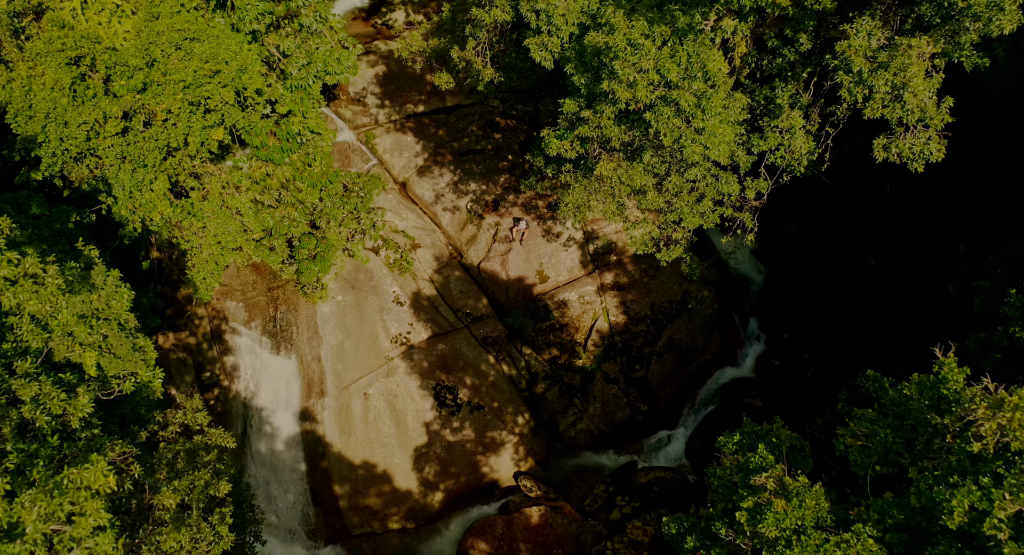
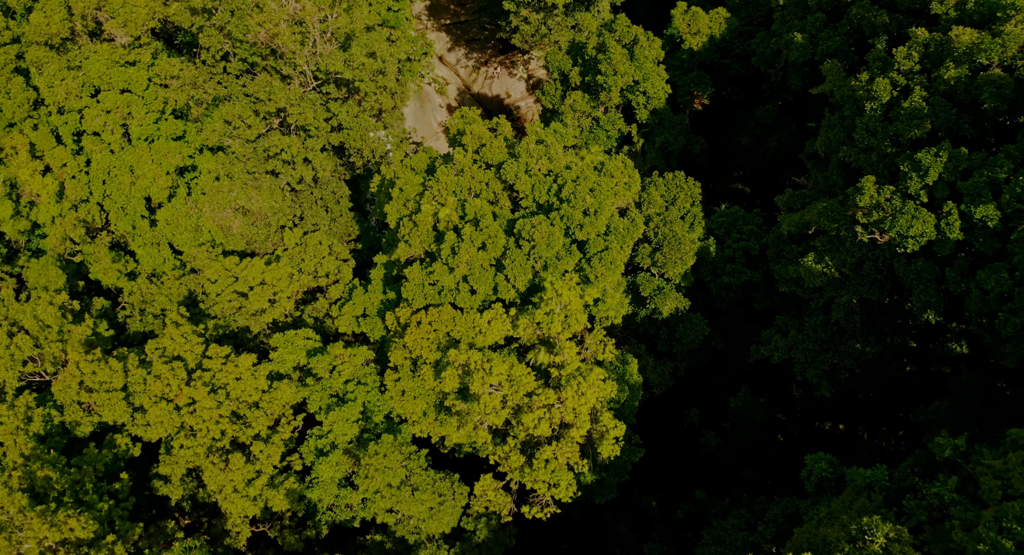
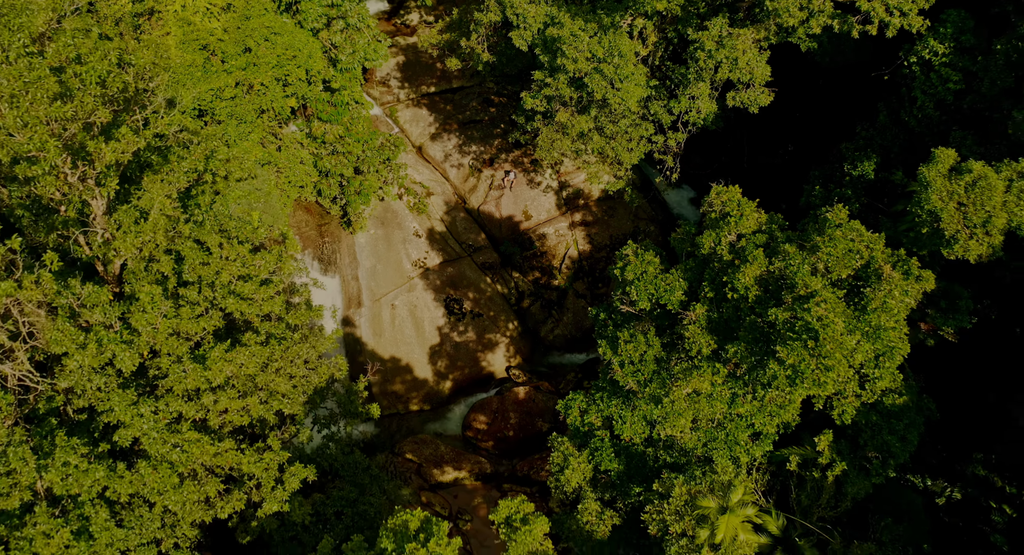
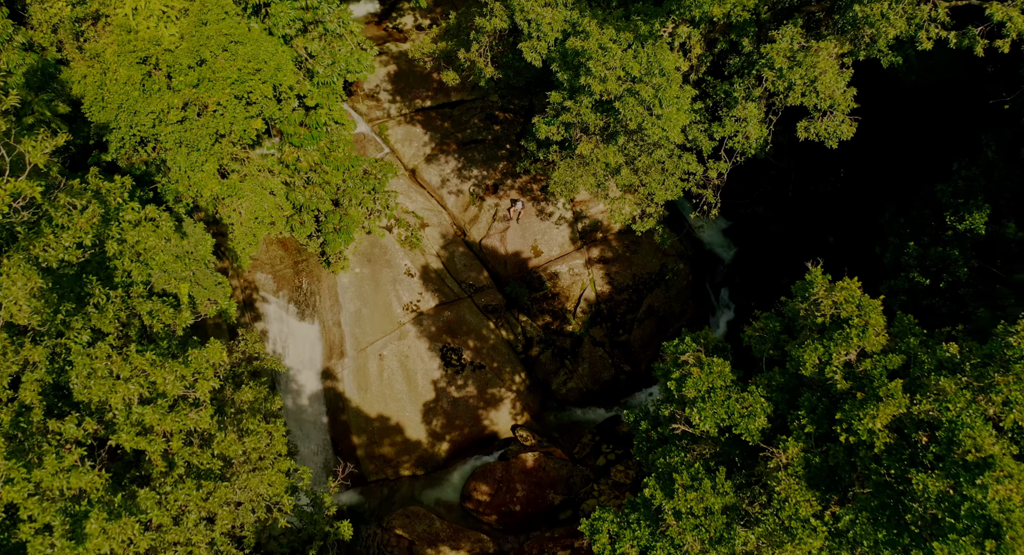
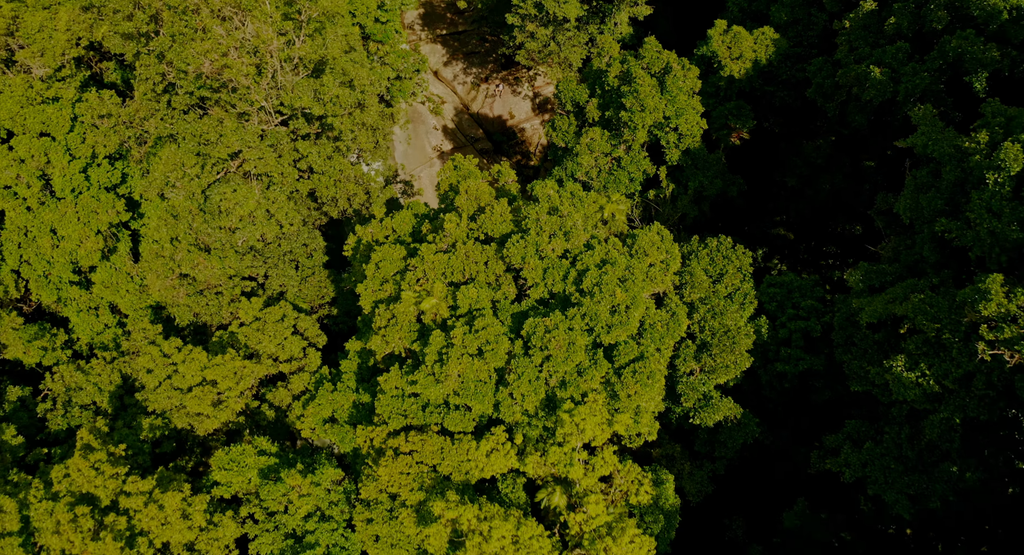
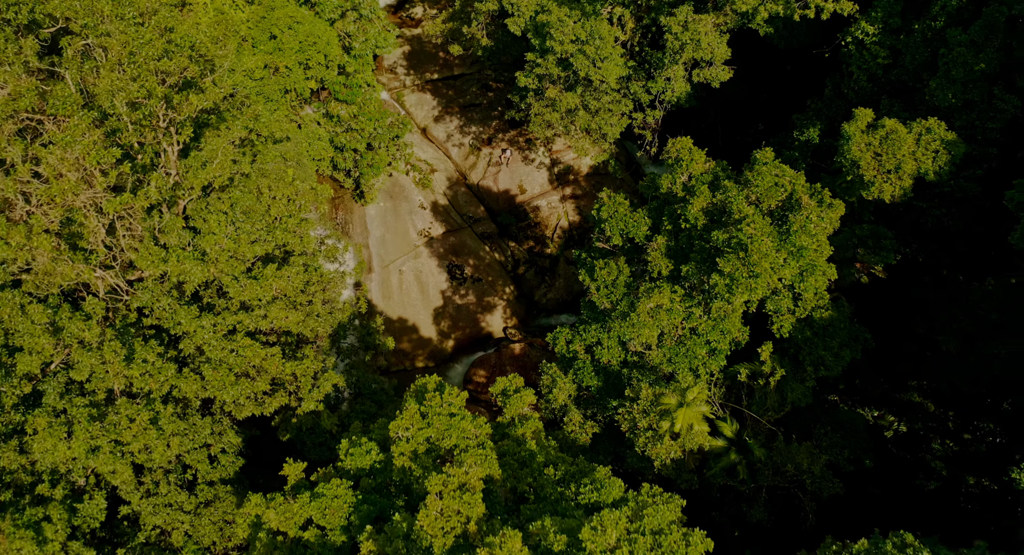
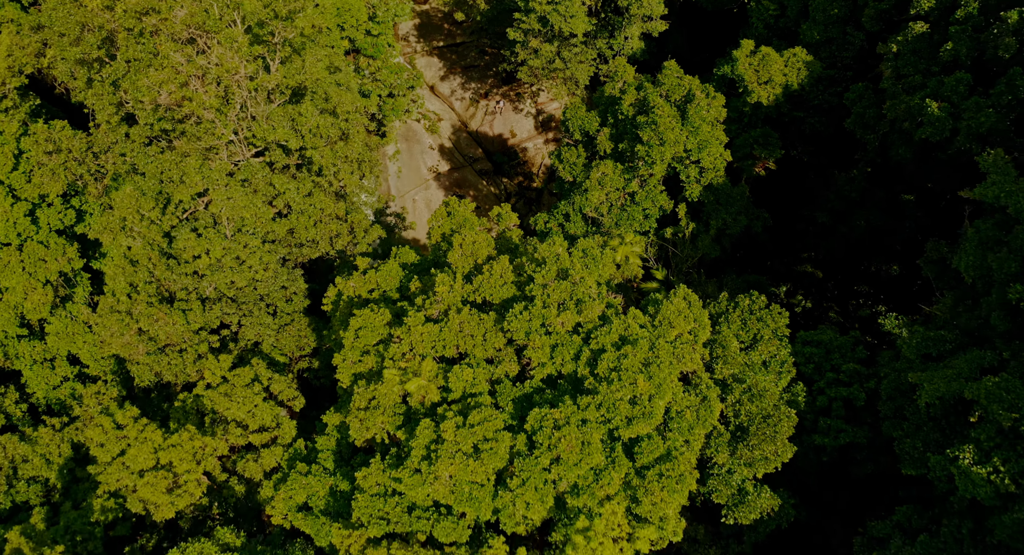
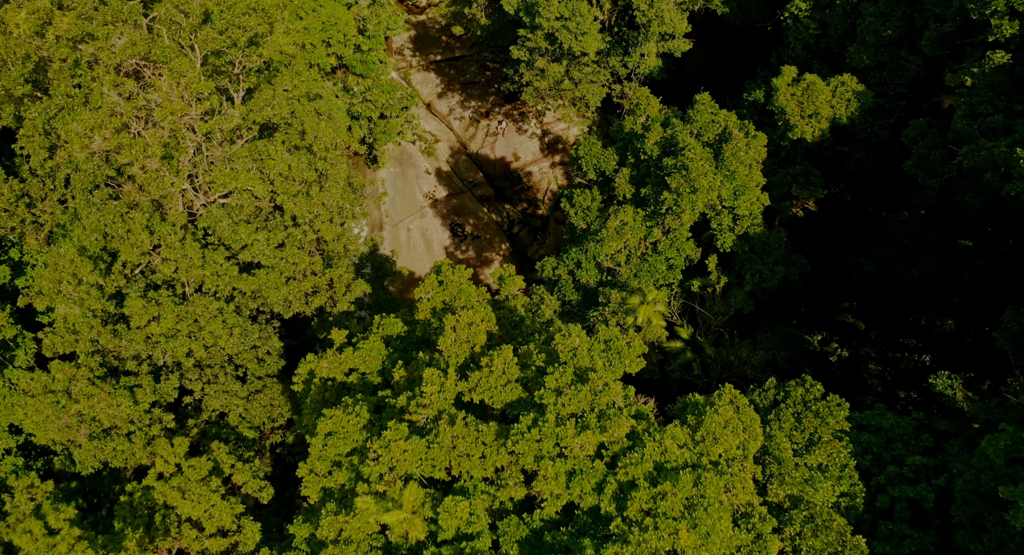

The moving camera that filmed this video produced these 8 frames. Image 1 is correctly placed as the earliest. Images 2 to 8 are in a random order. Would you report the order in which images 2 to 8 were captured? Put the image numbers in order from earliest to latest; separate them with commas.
4, 3, 6, 8, 7, 5, 2
